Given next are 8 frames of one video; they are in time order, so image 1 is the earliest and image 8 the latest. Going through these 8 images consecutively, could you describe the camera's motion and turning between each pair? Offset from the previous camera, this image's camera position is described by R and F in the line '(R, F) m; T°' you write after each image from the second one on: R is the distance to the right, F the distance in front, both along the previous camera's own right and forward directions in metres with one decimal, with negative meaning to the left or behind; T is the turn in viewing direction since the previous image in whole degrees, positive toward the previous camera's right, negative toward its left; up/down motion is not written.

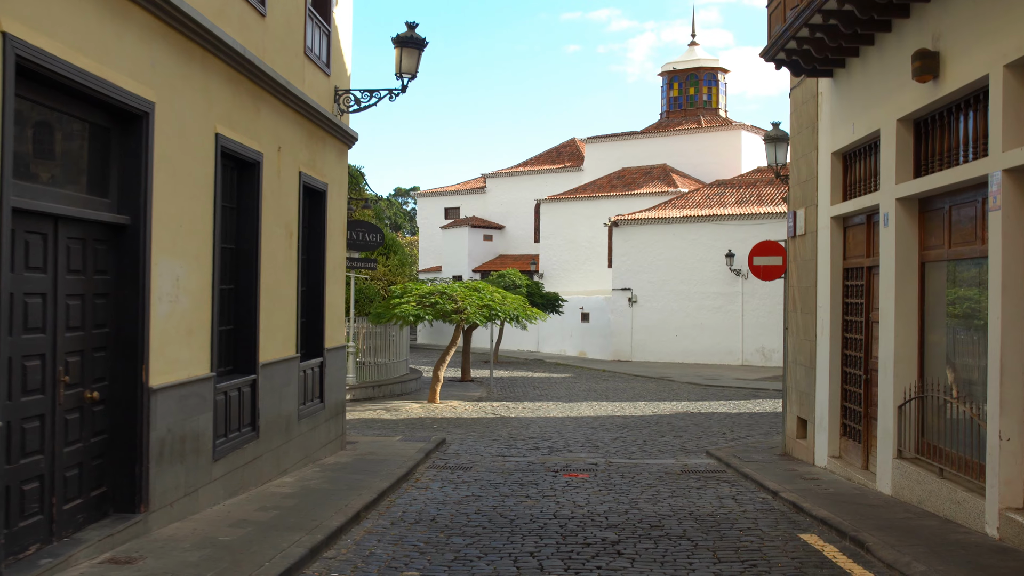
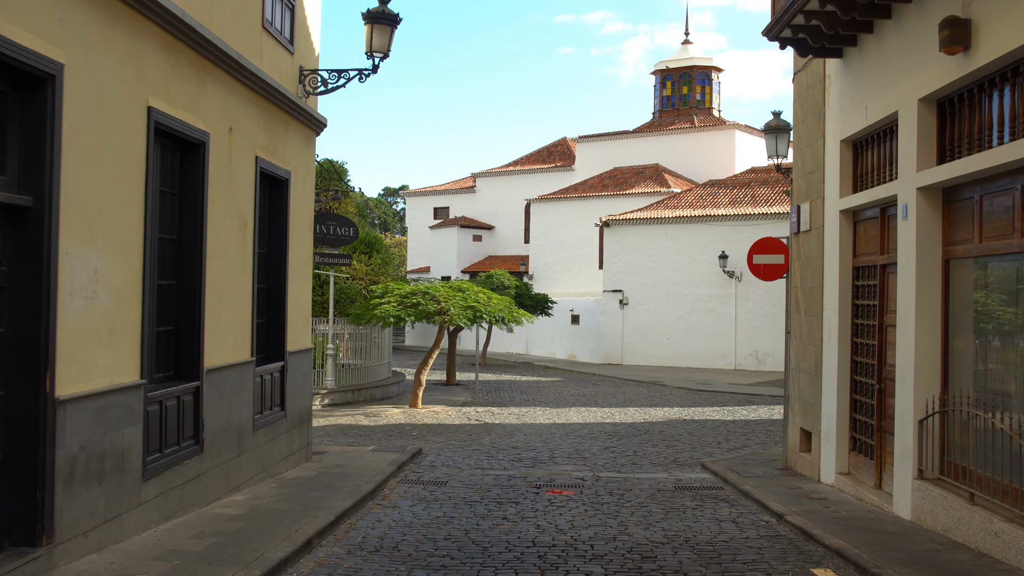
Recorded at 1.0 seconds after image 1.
(+0.1, +0.9) m; +1°
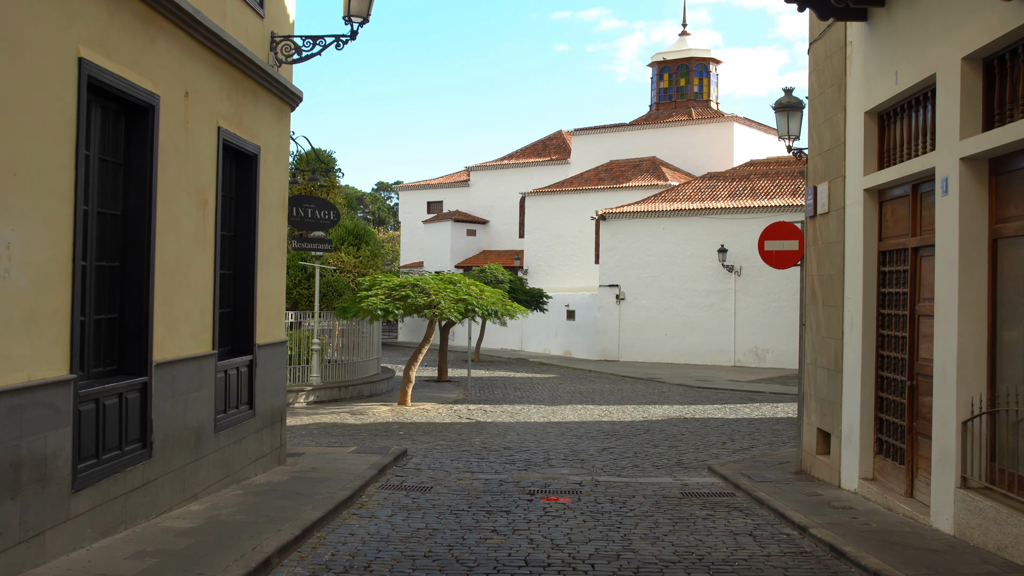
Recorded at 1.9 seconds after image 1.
(0.0, +0.9) m; 0°
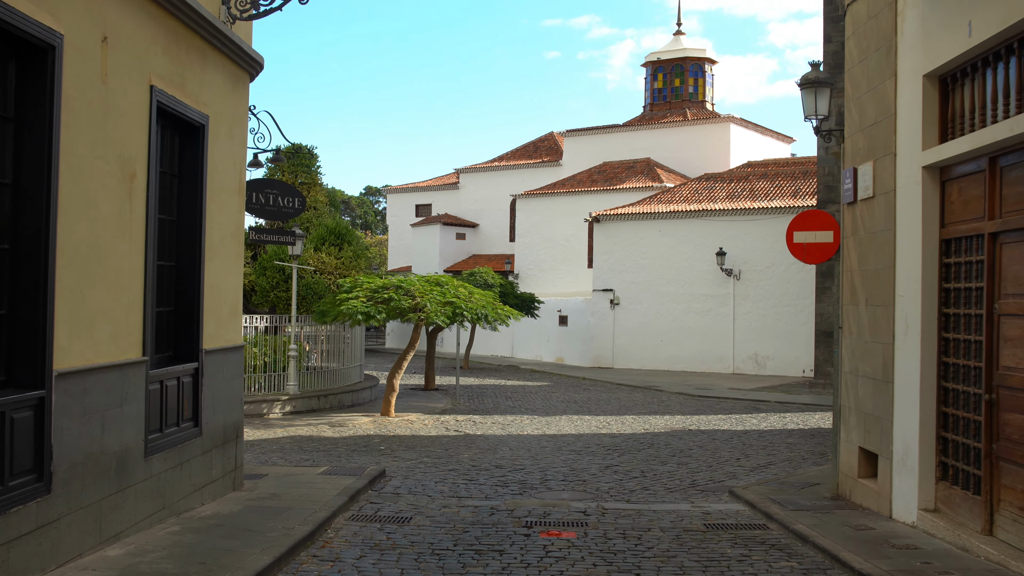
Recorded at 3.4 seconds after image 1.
(0.0, +1.3) m; +1°
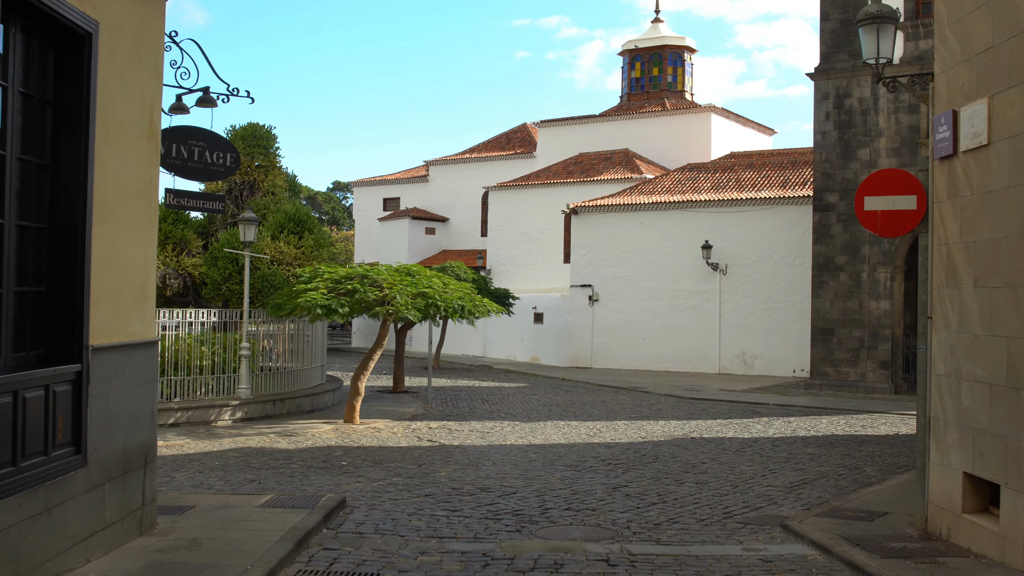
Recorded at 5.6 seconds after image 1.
(-0.2, +2.0) m; +2°
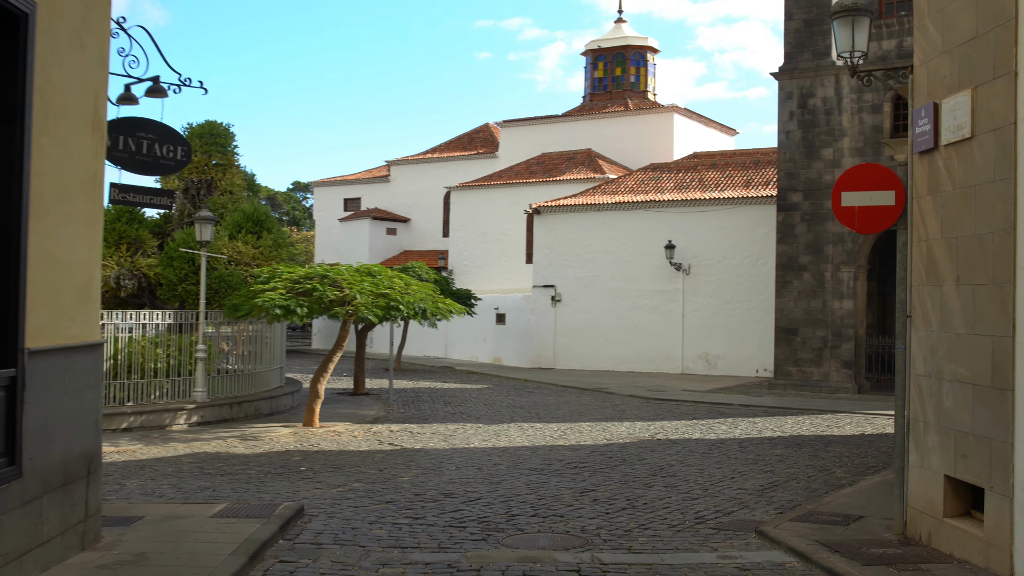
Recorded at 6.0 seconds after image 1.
(0.0, +0.3) m; +2°
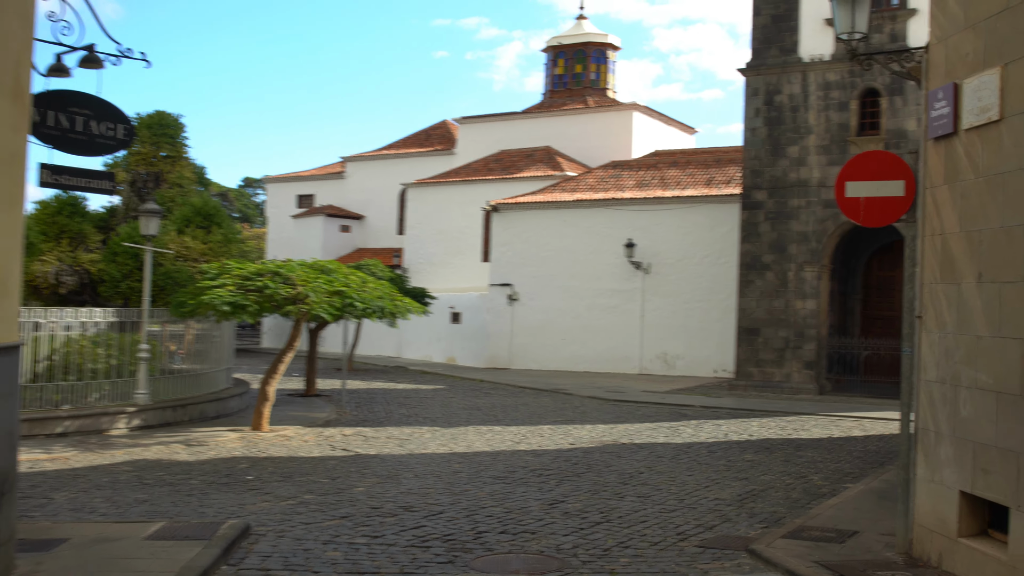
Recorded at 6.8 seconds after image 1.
(-0.1, +0.7) m; +3°
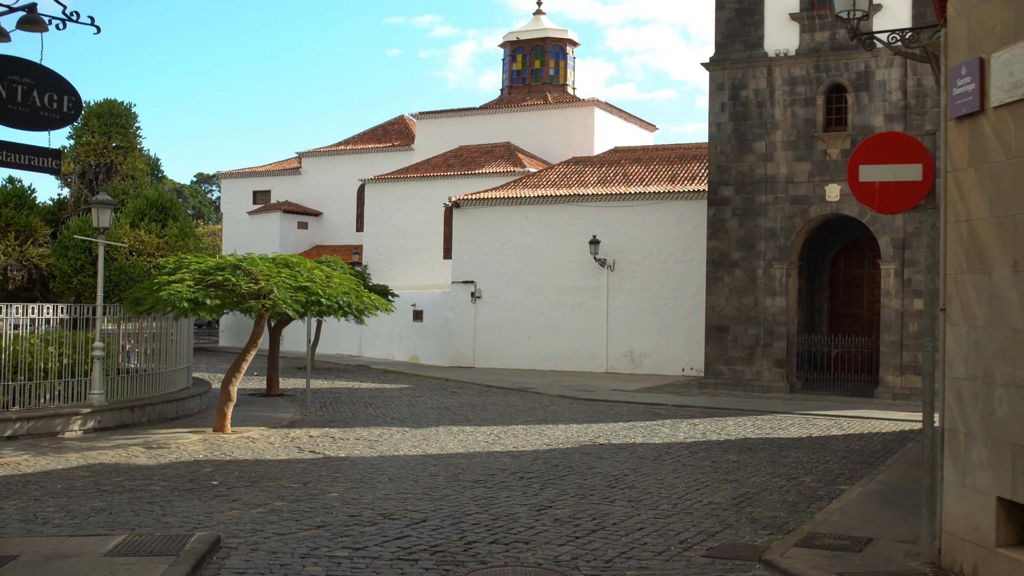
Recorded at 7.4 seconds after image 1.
(-0.3, +0.5) m; +3°
